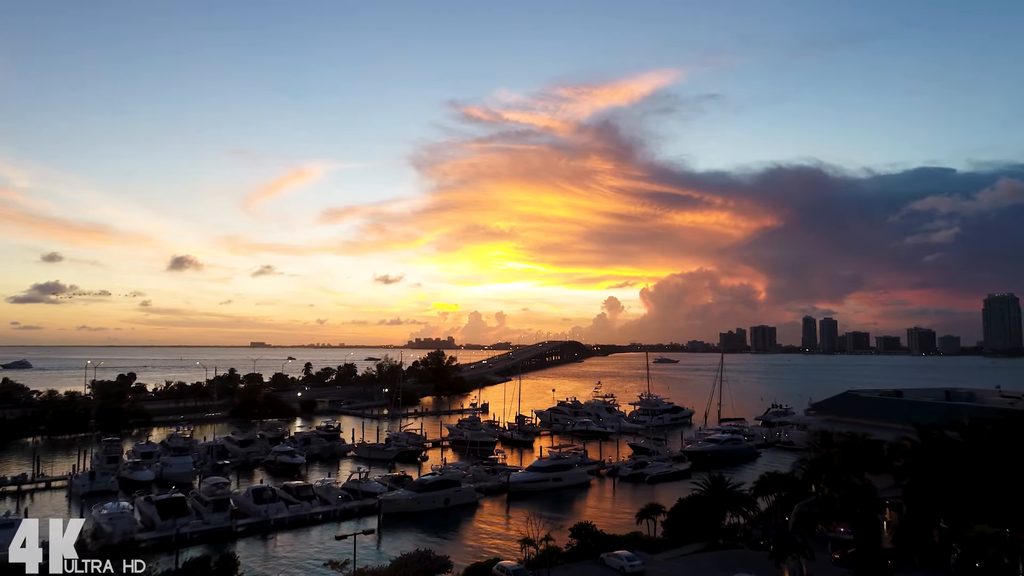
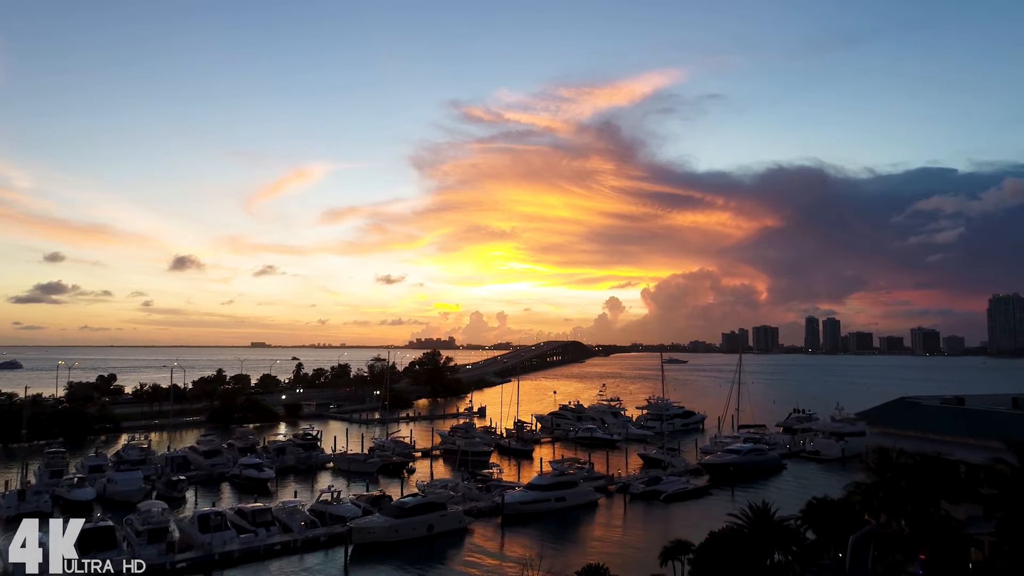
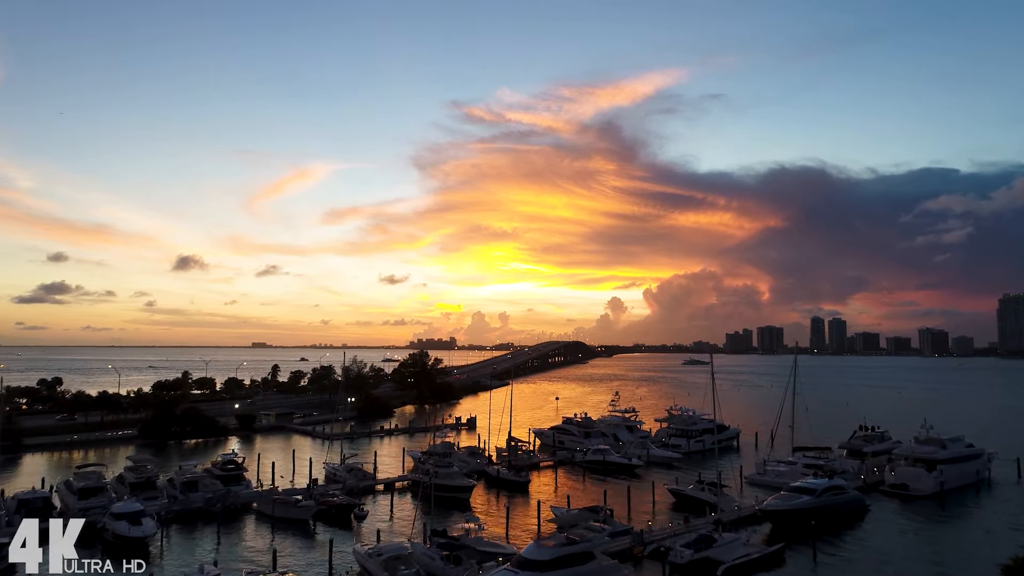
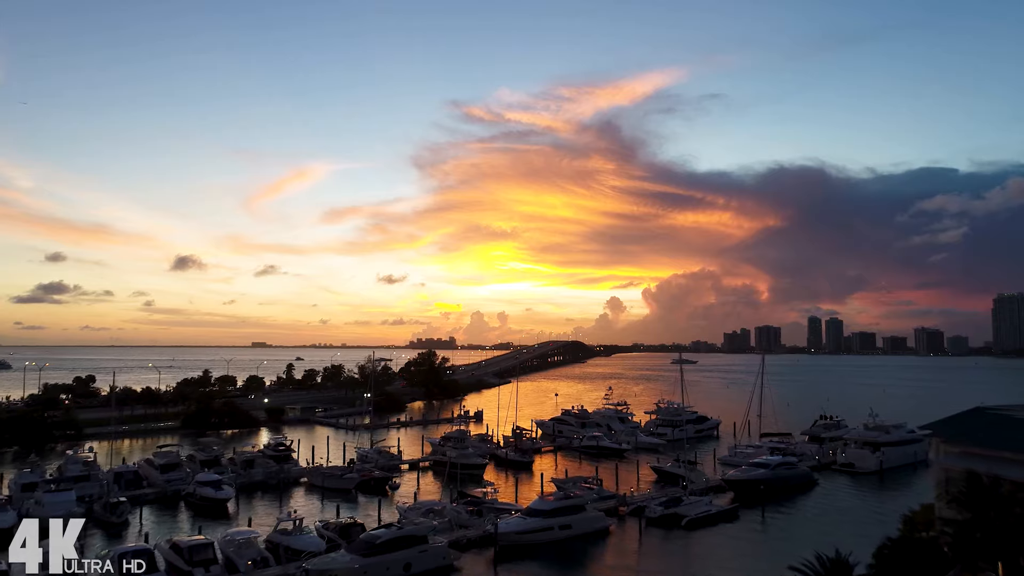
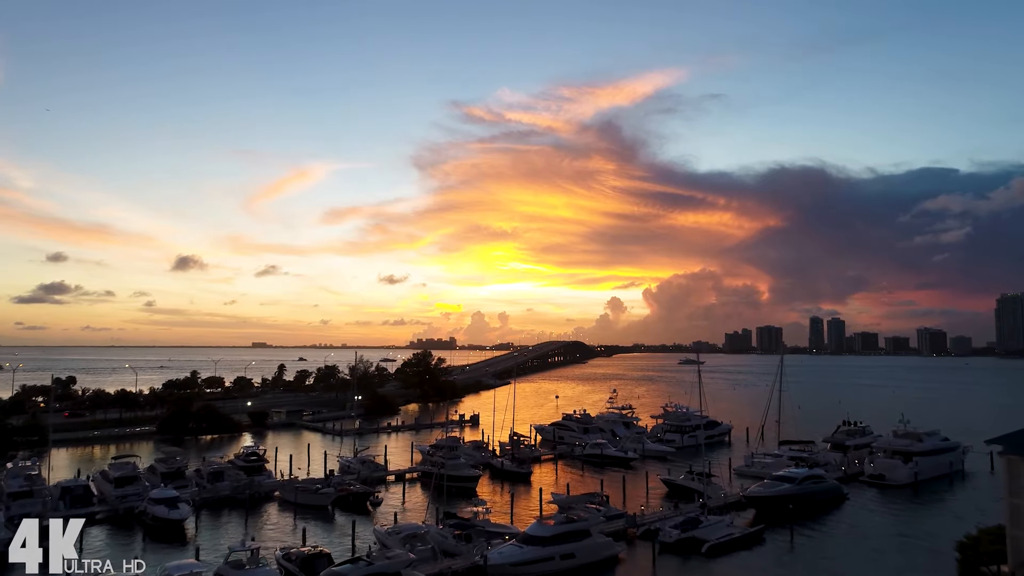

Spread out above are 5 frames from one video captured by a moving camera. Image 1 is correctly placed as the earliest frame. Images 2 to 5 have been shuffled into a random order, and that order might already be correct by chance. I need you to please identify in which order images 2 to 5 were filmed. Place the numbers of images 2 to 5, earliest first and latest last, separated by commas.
2, 4, 5, 3
